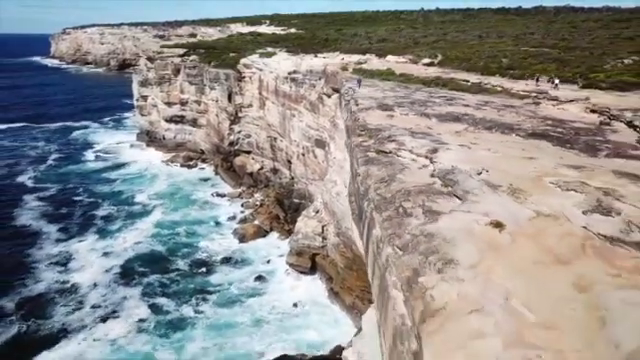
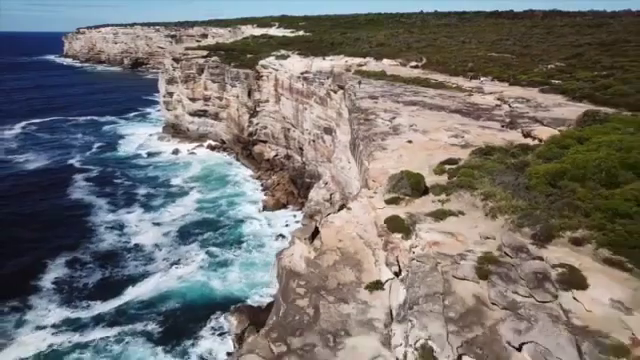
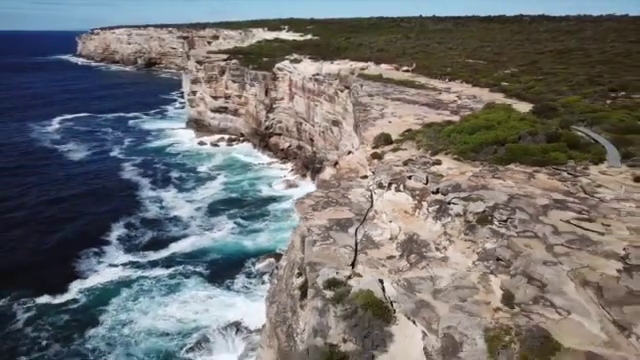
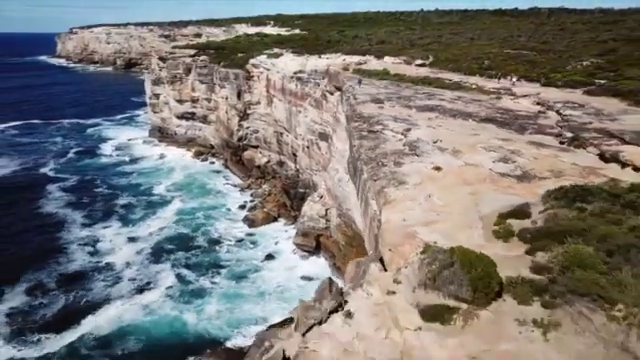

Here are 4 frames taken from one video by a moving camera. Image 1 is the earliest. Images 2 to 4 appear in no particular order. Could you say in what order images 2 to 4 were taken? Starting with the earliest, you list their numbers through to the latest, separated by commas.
4, 2, 3
